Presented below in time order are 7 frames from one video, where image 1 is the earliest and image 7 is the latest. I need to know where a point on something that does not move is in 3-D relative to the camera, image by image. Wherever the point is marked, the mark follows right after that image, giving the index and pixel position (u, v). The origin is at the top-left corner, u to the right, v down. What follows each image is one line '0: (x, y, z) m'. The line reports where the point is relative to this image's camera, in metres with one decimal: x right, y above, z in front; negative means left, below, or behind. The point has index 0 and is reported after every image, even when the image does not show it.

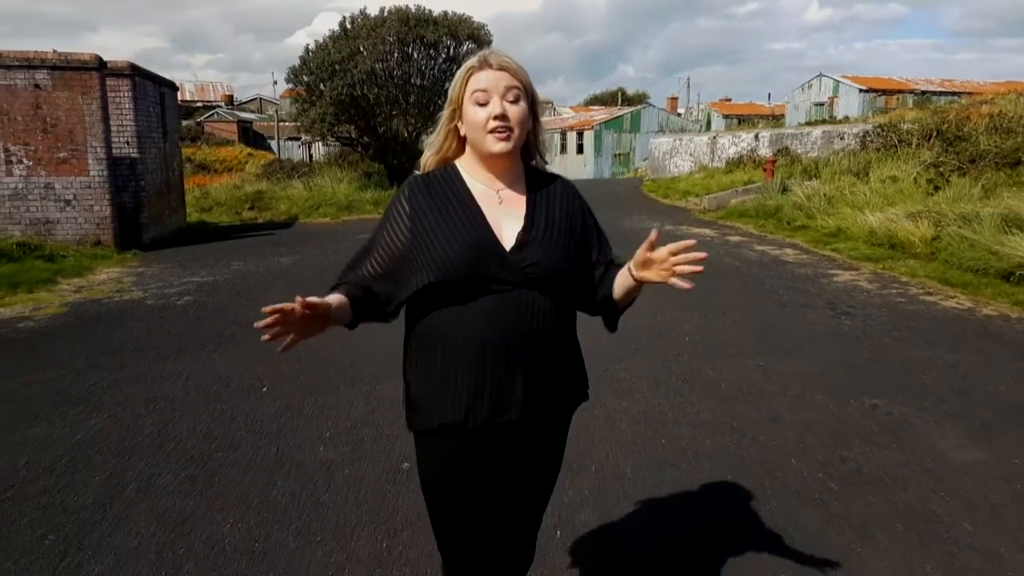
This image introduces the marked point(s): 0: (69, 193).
0: (-6.0, +1.3, +10.7) m
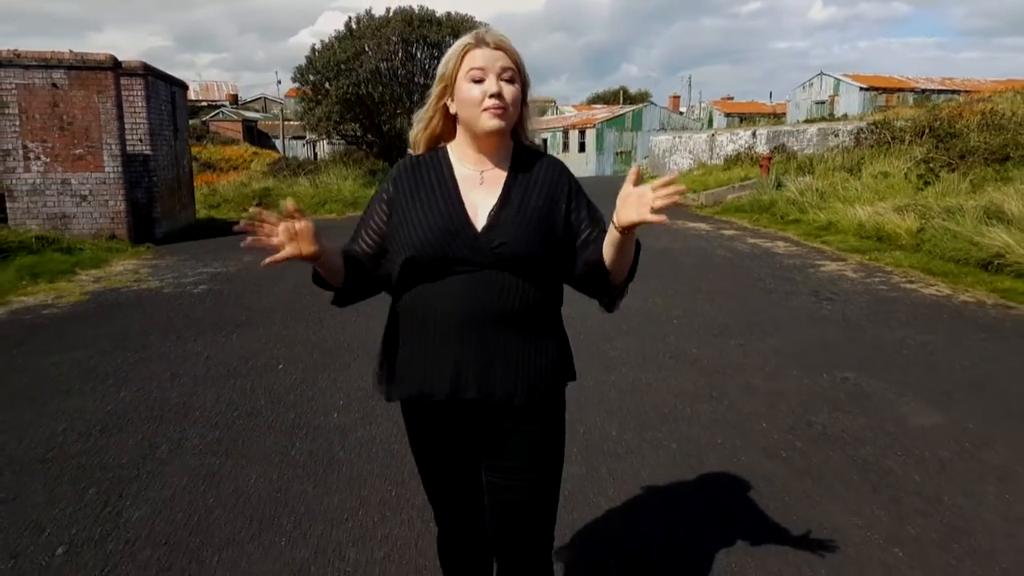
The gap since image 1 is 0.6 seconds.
0: (-6.0, +1.4, +11.0) m
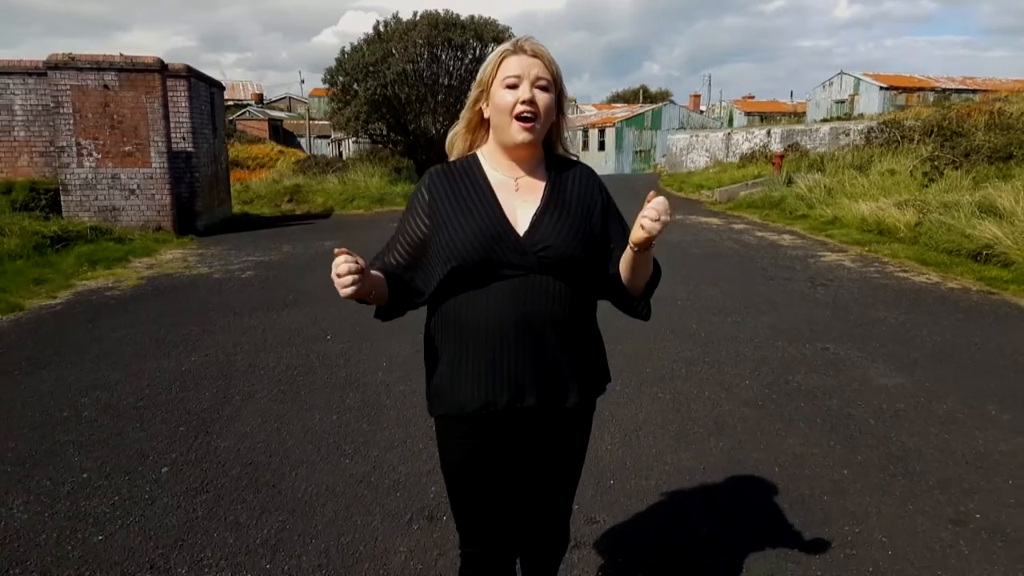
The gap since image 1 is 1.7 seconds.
0: (-5.7, +1.6, +11.8) m
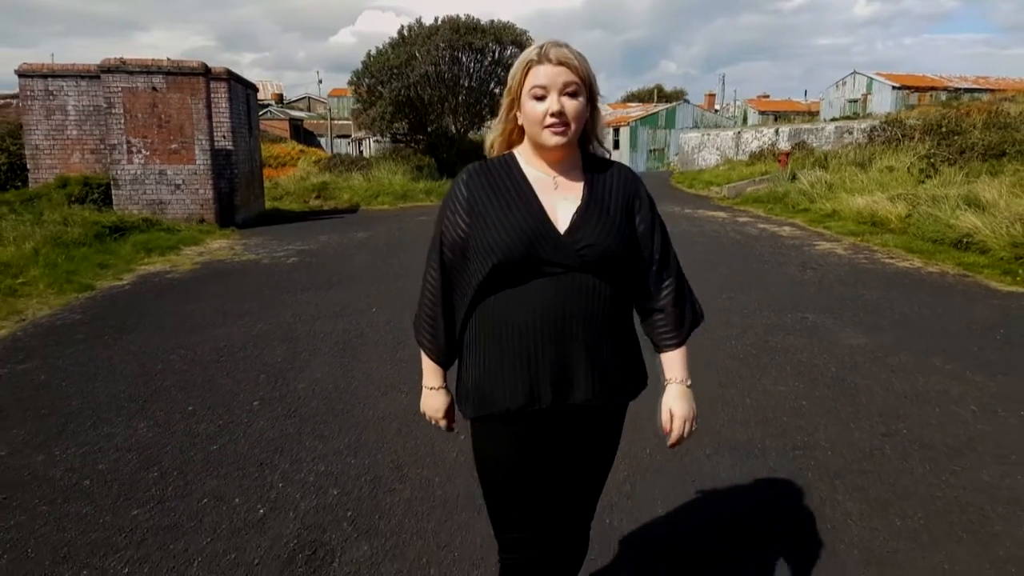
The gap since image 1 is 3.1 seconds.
0: (-5.4, +1.8, +12.7) m
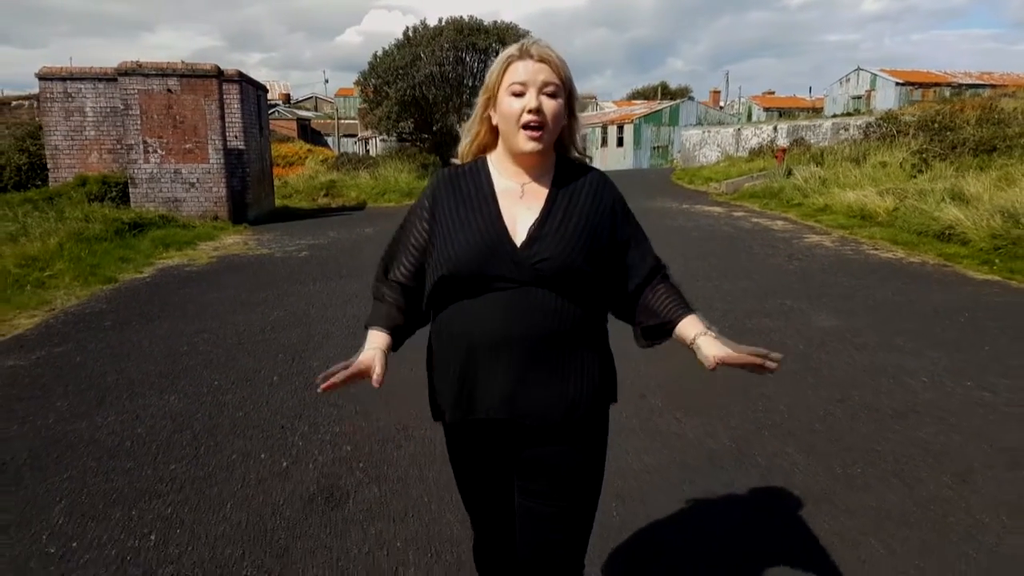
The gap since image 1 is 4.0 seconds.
0: (-5.3, +1.9, +13.2) m
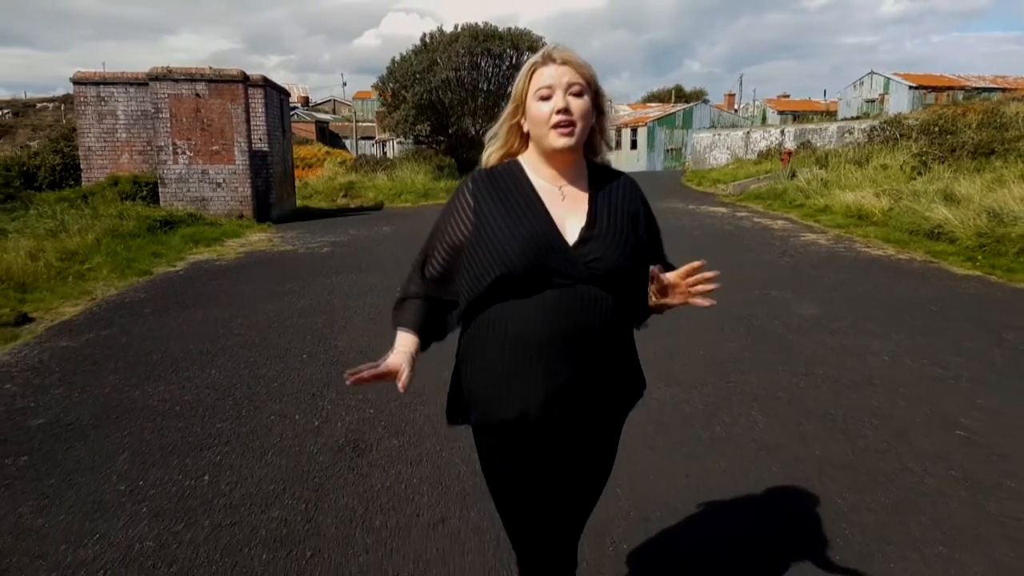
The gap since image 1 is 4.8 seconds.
0: (-5.1, +1.9, +13.8) m
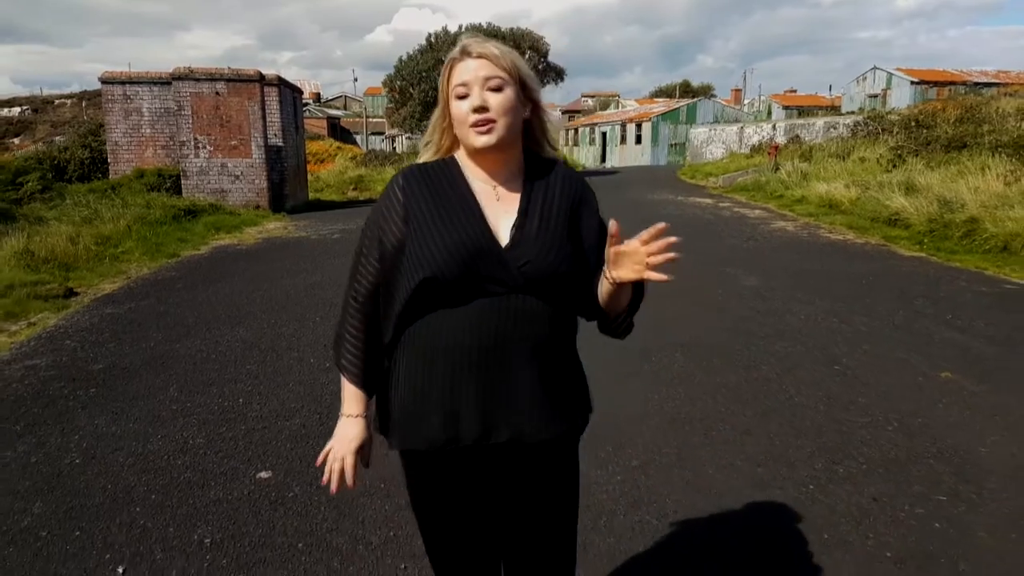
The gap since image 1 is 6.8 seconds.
0: (-5.1, +2.2, +14.8) m
